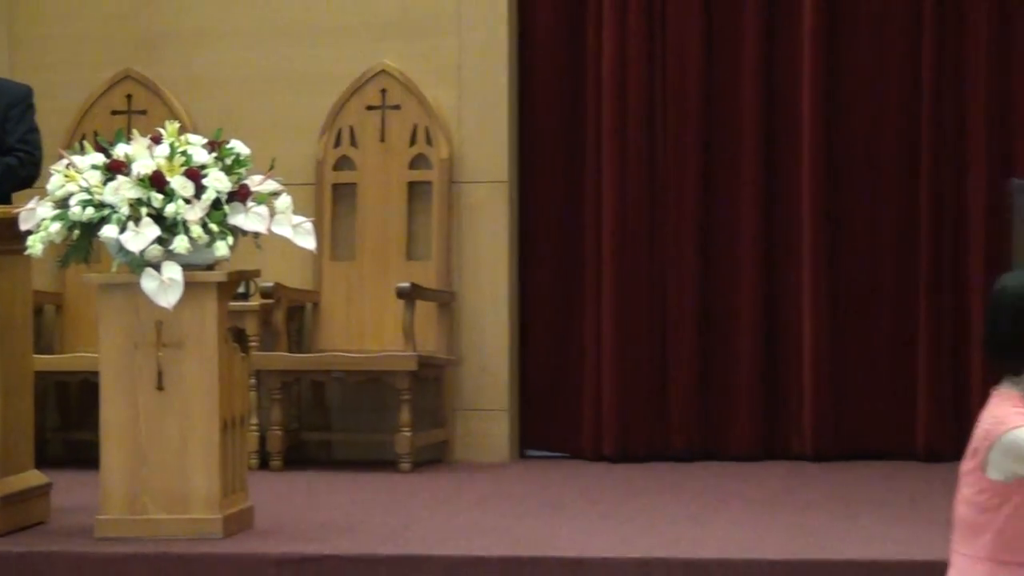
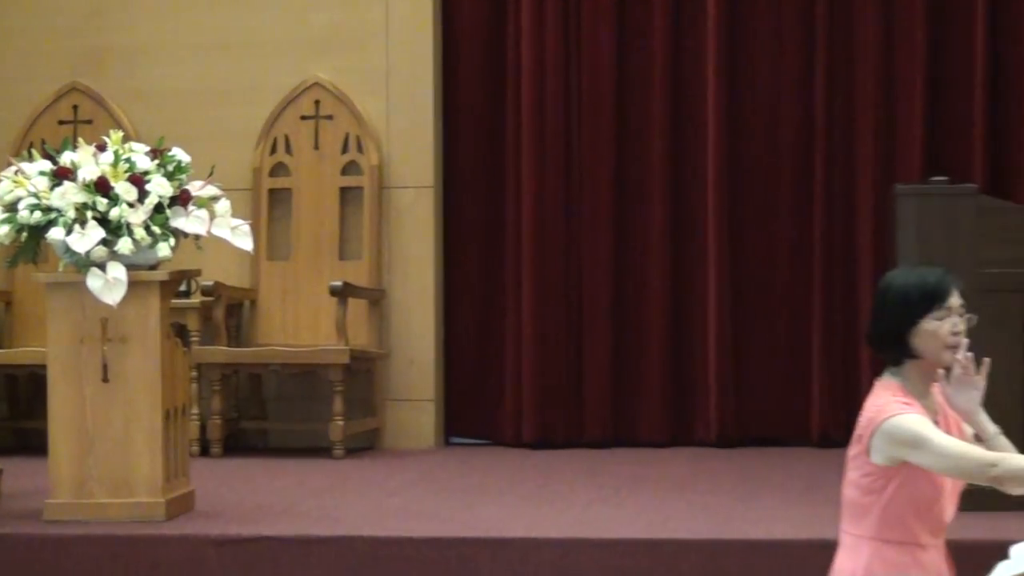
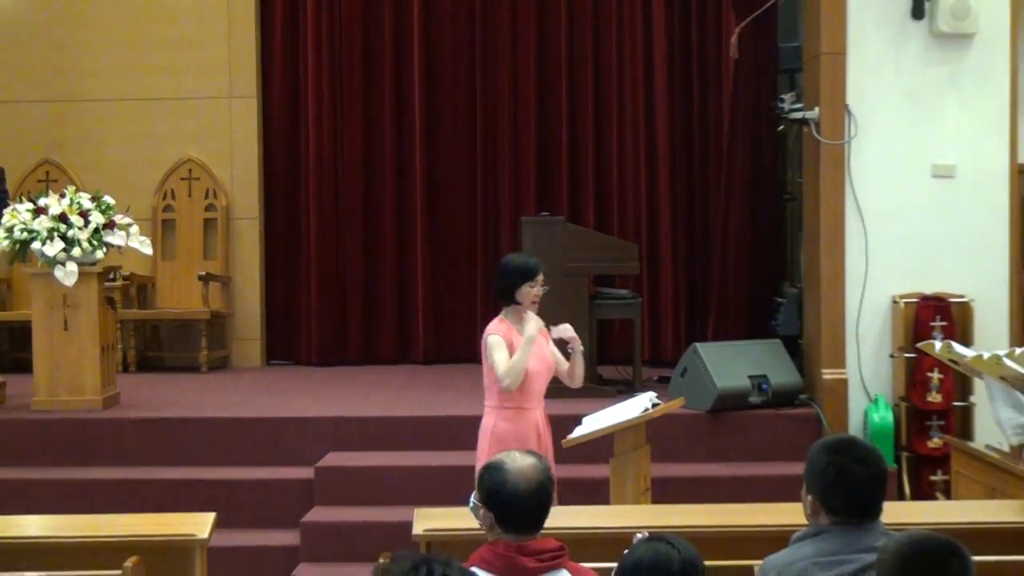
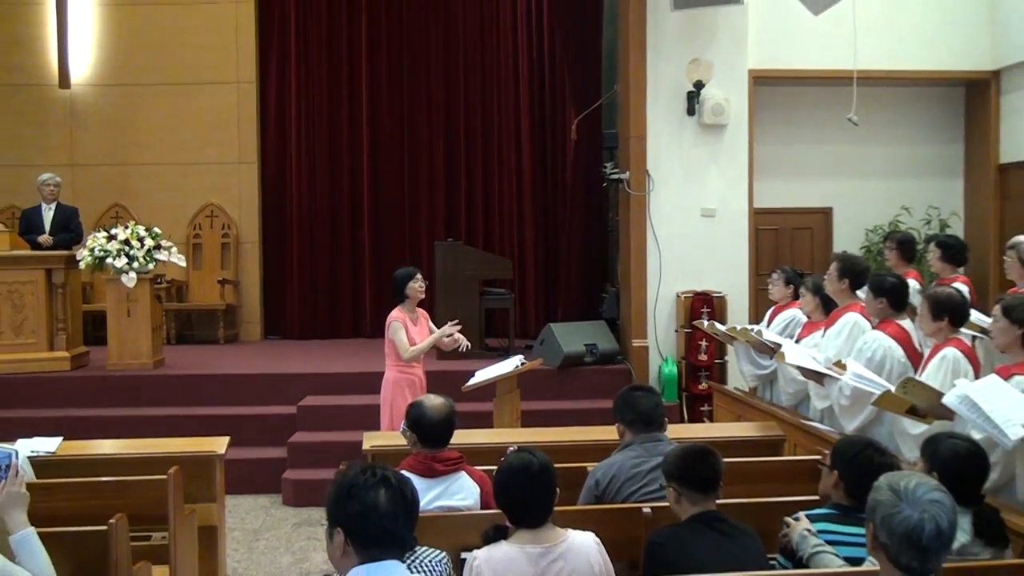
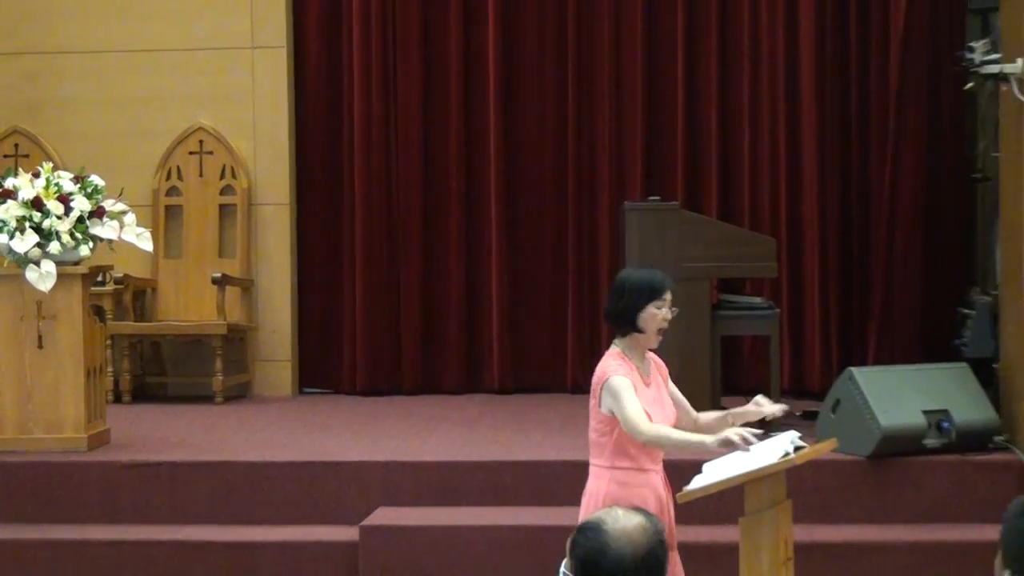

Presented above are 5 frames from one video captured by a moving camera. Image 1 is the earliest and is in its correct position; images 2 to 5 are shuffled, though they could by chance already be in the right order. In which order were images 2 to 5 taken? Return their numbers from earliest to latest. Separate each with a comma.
2, 5, 3, 4
